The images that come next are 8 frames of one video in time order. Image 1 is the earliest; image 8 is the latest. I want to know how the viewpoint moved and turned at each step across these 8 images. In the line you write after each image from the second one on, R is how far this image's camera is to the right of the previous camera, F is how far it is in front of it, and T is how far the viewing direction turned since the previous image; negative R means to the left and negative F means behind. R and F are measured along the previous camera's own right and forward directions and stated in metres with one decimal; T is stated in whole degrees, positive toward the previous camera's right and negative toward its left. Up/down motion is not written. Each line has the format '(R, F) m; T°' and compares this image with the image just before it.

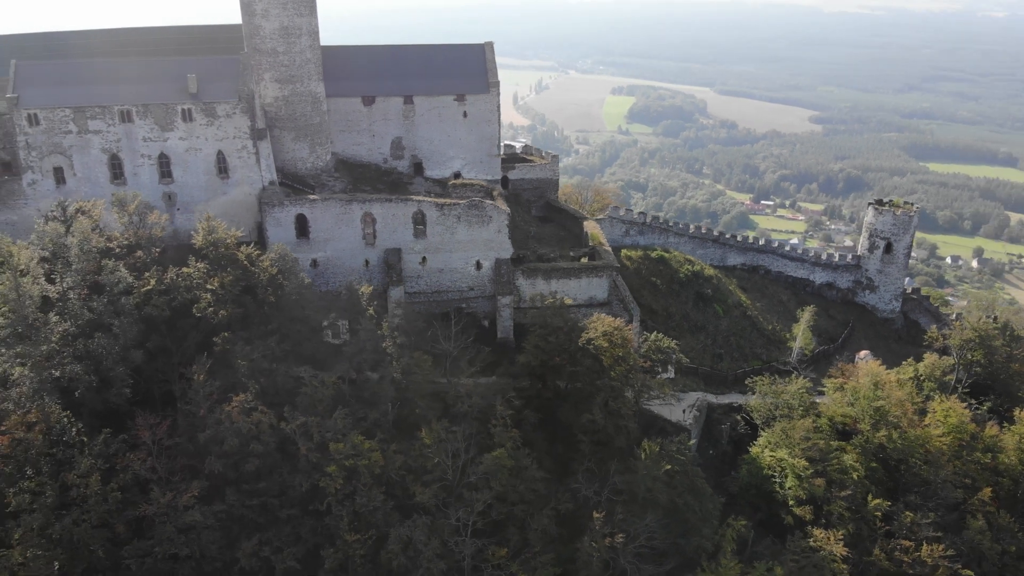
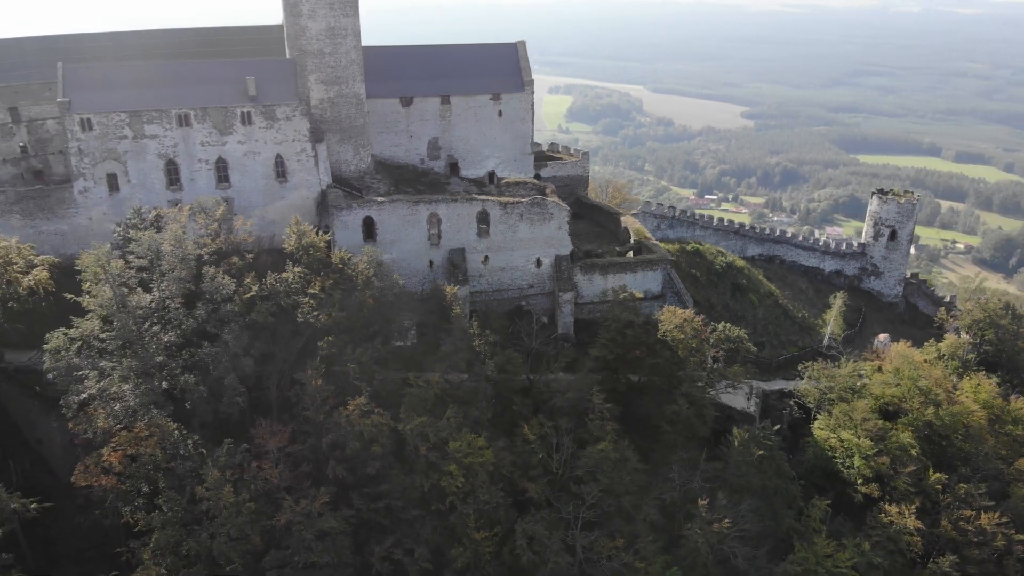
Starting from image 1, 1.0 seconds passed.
(-4.7, 0.0) m; +5°
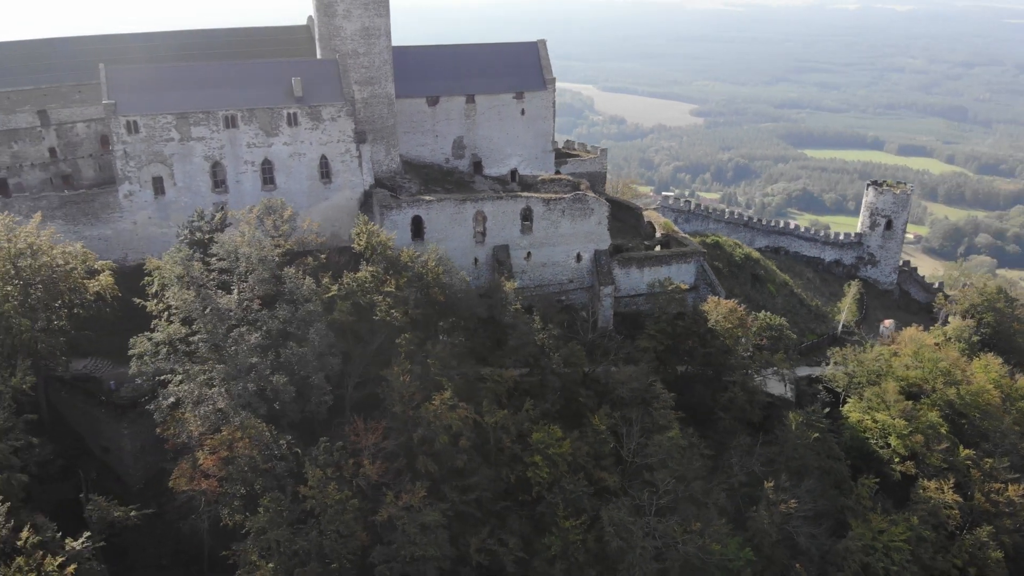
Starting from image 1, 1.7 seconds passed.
(-3.4, -0.3) m; +4°
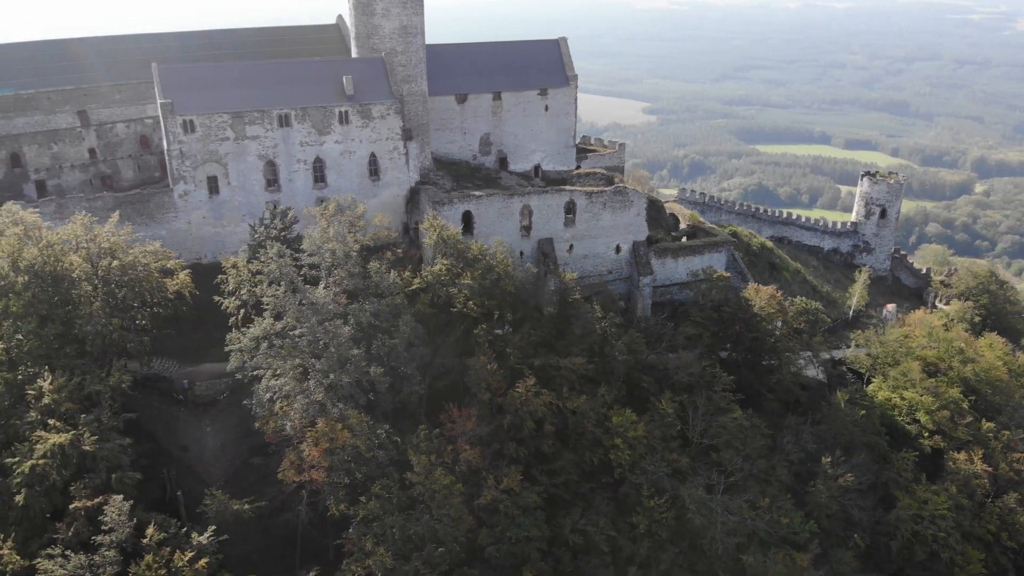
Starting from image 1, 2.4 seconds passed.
(-3.5, -0.5) m; +3°
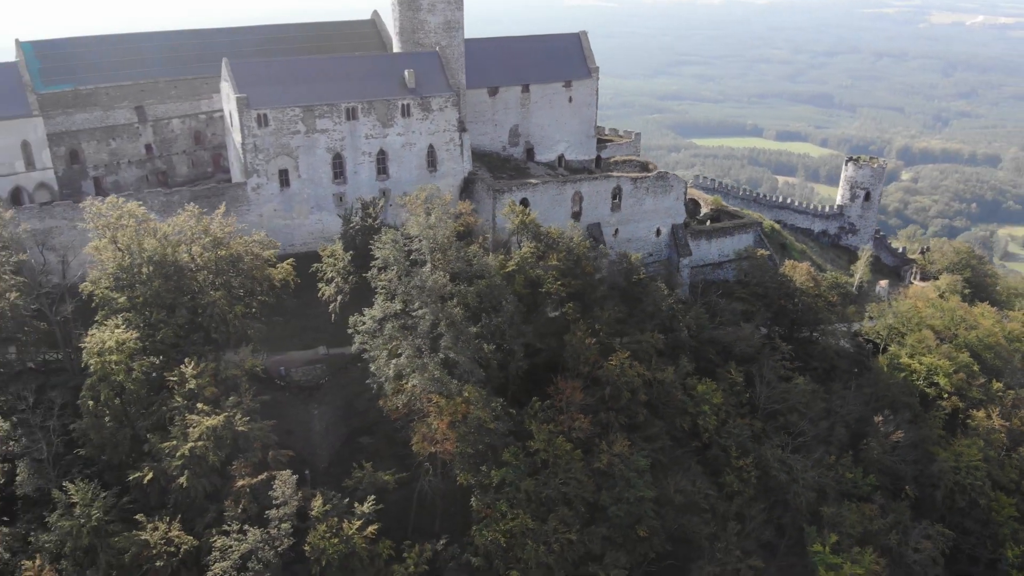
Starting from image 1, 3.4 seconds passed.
(-4.5, -1.0) m; +5°
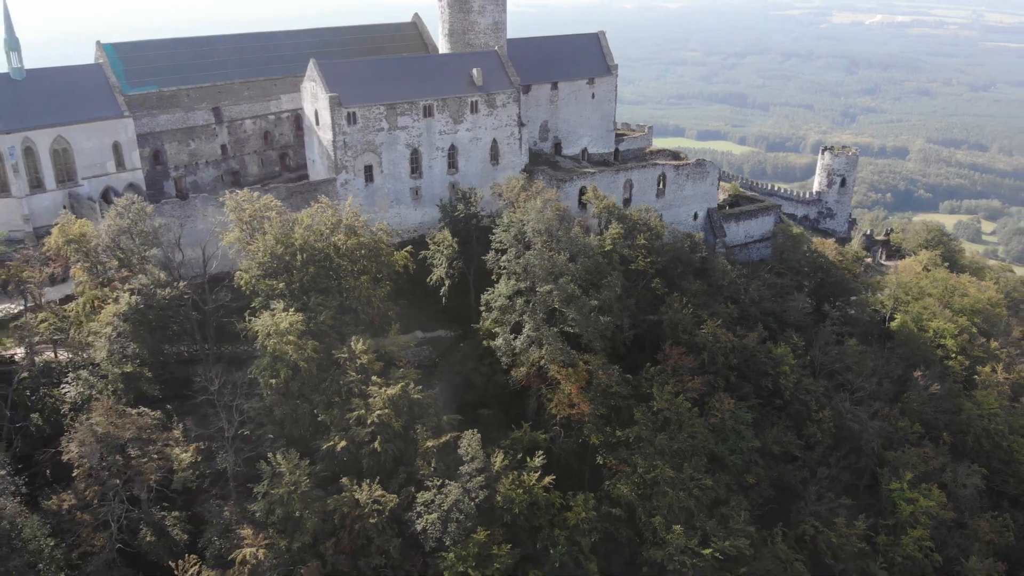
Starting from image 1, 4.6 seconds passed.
(-5.6, -1.6) m; +5°
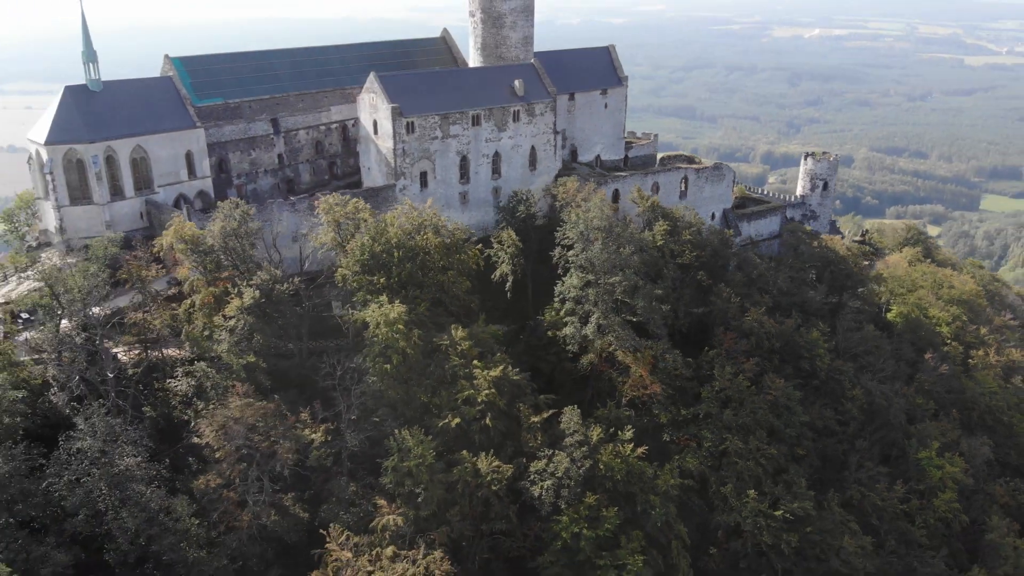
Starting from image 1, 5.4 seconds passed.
(-3.7, -1.8) m; +3°
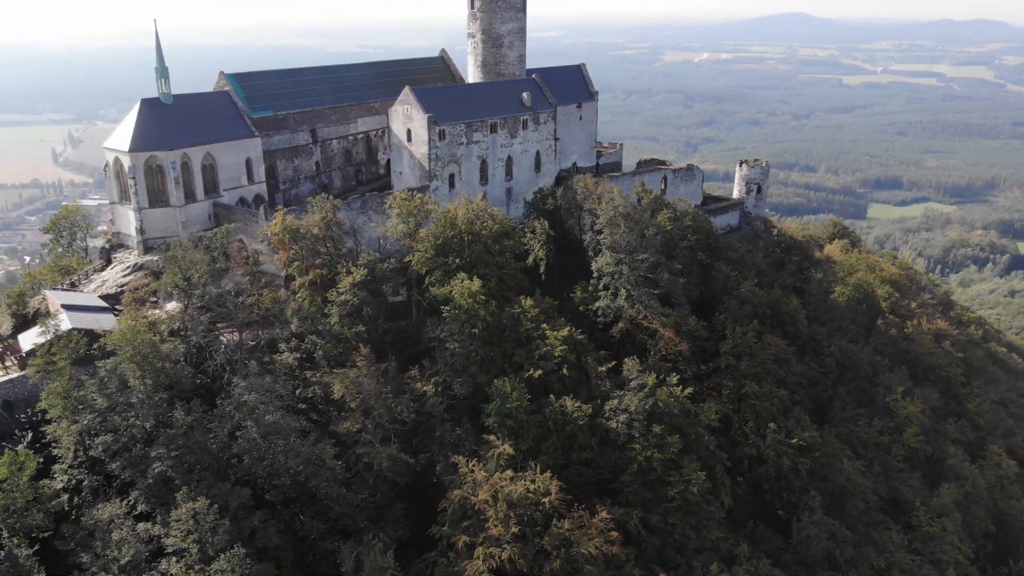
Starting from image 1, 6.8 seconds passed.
(-5.0, -3.7) m; +7°
